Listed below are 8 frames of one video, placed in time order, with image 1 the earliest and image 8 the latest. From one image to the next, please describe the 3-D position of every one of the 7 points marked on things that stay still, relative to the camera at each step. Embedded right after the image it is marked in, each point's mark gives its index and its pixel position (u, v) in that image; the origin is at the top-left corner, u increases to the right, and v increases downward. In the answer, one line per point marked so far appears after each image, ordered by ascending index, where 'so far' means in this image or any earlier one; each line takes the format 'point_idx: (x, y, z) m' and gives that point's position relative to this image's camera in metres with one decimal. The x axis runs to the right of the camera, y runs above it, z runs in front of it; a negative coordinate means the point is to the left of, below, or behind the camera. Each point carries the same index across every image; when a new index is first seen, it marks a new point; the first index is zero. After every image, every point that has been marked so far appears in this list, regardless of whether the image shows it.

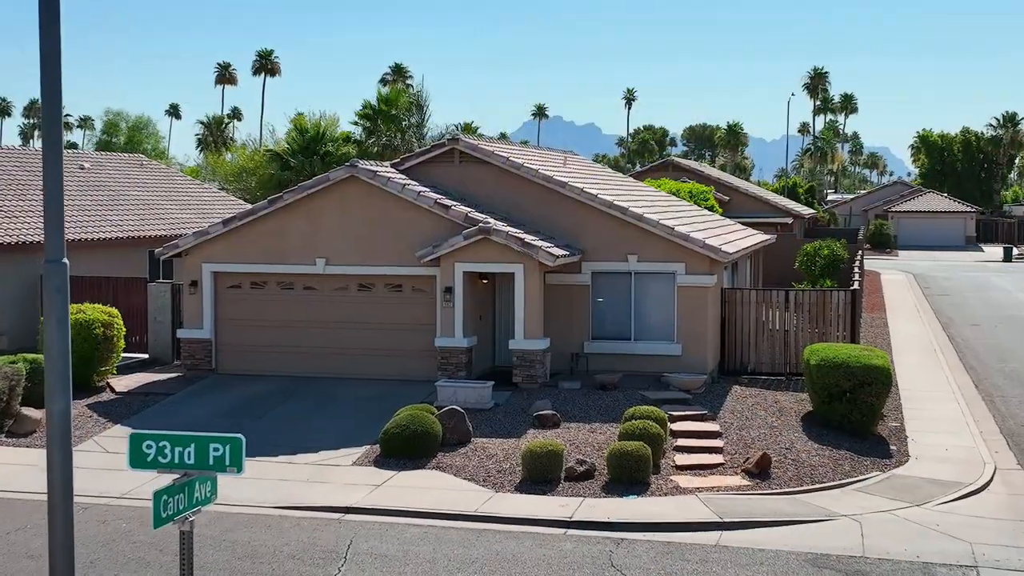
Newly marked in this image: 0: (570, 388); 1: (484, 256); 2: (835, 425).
0: (+0.8, -1.4, +19.5) m
1: (-0.4, +0.4, +19.7) m
2: (+4.1, -1.7, +18.3) m
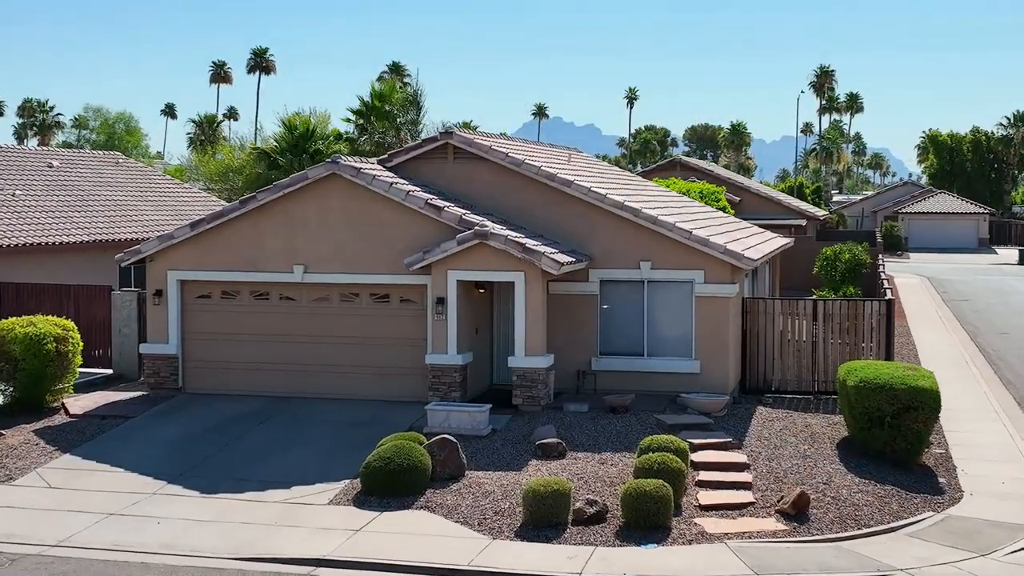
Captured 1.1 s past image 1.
0: (+0.8, -1.5, +17.5) m
1: (-0.4, +0.3, +17.6) m
2: (+4.1, -1.9, +16.2) m
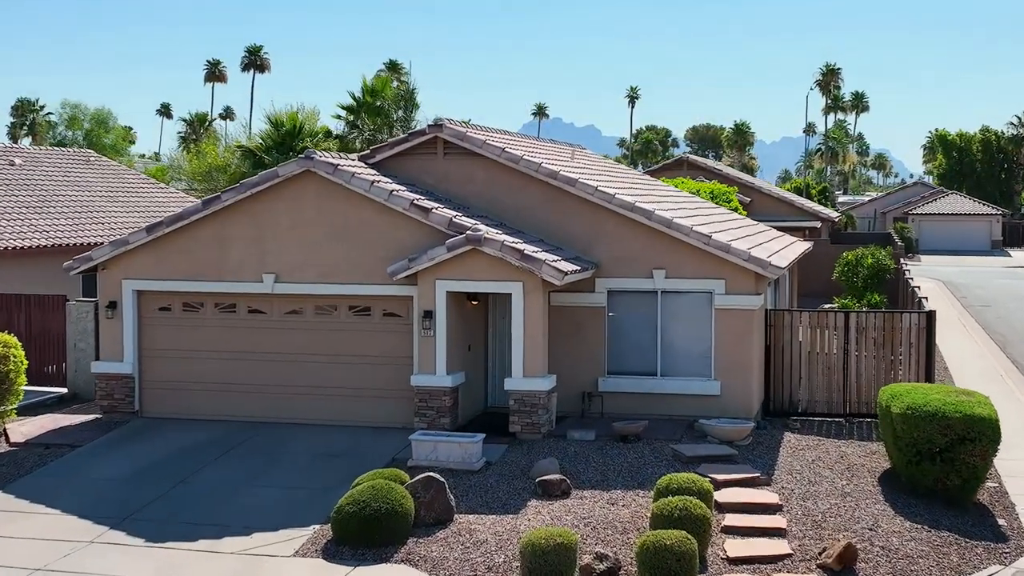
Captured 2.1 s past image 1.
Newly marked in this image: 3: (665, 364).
0: (+0.7, -1.6, +15.4) m
1: (-0.4, +0.2, +15.5) m
2: (+4.0, -2.0, +14.1) m
3: (+1.8, -0.9, +16.8) m
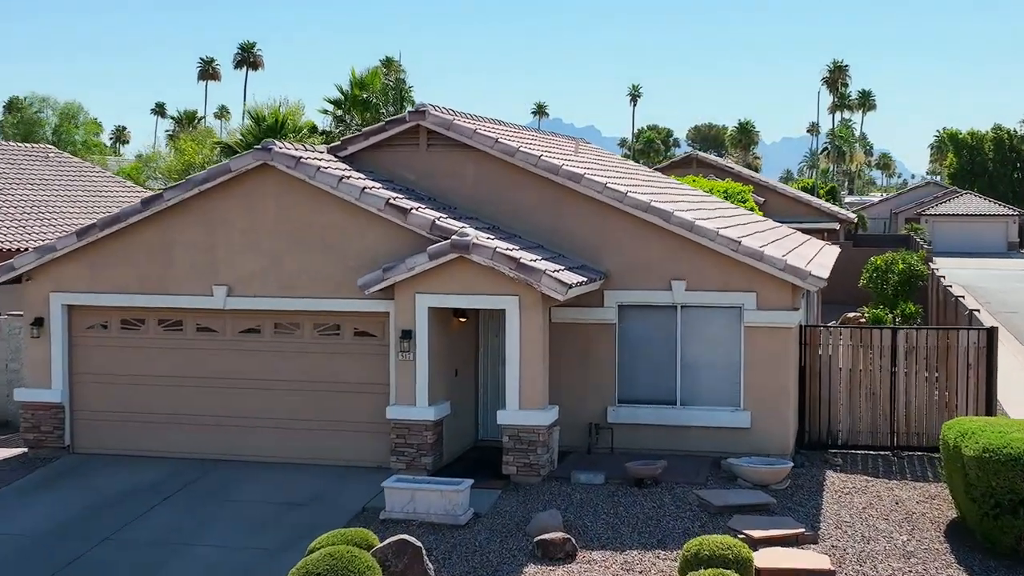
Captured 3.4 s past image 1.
0: (+0.7, -1.8, +12.9) m
1: (-0.5, 0.0, +13.1) m
2: (+4.0, -2.1, +11.7) m
3: (+1.7, -1.0, +14.4) m
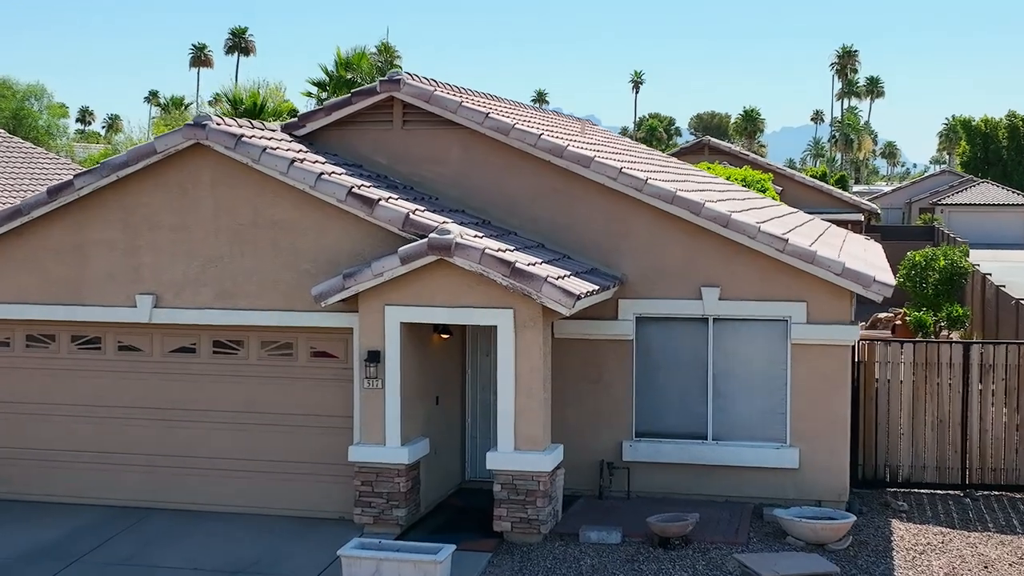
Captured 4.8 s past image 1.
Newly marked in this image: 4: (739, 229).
0: (+0.6, -1.9, +10.3) m
1: (-0.5, 0.0, +10.4) m
2: (+3.9, -2.2, +9.0) m
3: (+1.7, -1.1, +11.7) m
4: (+1.8, +0.5, +11.2) m
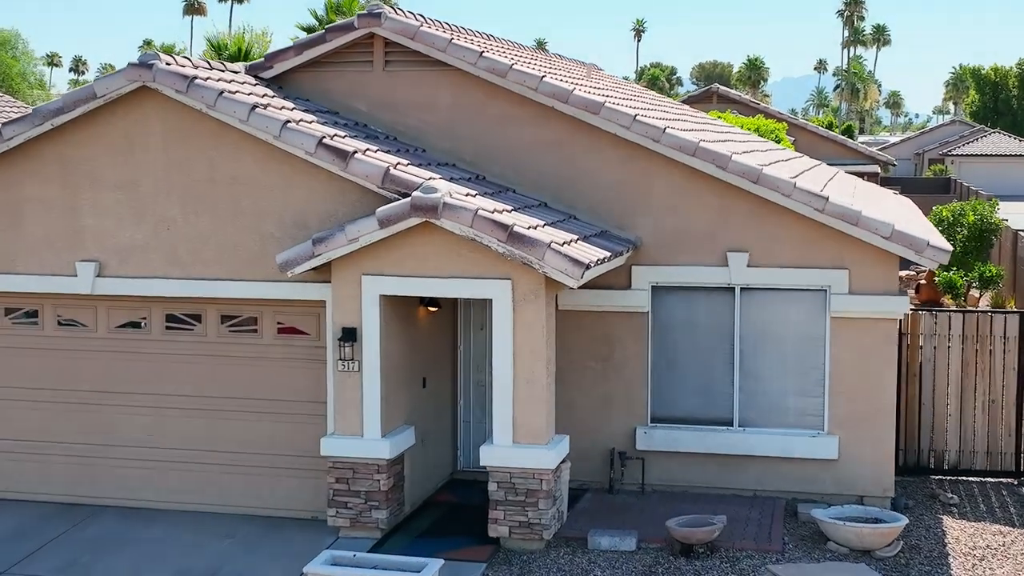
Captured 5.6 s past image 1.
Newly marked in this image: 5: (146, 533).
0: (+0.6, -1.7, +8.9) m
1: (-0.5, +0.2, +8.9) m
2: (+3.9, -2.0, +7.6) m
3: (+1.7, -0.8, +10.3) m
4: (+1.8, +0.7, +9.7) m
5: (-2.4, -1.6, +9.5) m
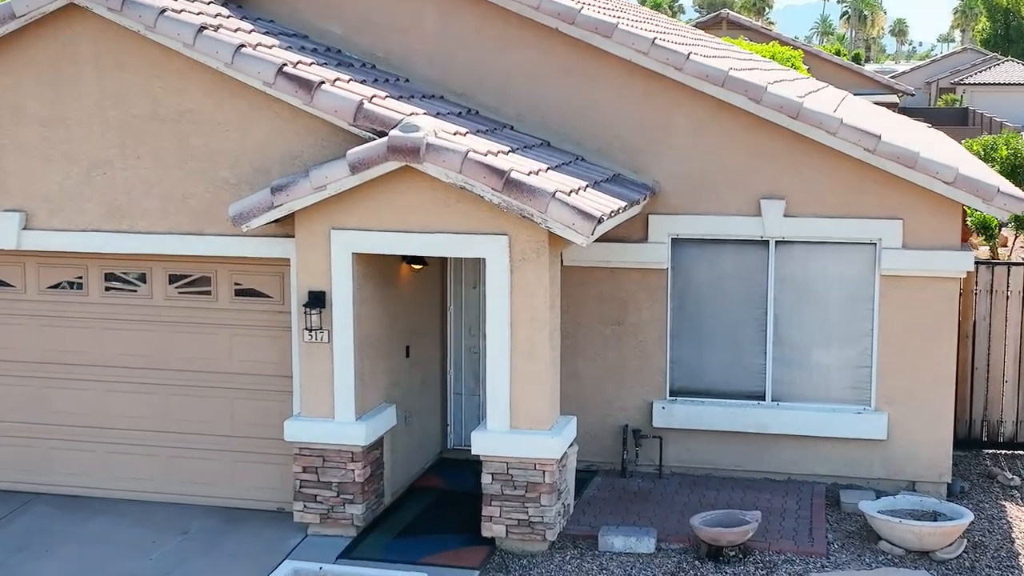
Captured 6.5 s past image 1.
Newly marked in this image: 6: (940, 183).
0: (+0.6, -1.4, +7.5) m
1: (-0.5, +0.4, +7.5) m
2: (+3.9, -1.9, +6.3) m
3: (+1.6, -0.6, +8.9) m
4: (+1.7, +0.9, +8.3) m
5: (-2.4, -1.4, +8.2) m
6: (+2.4, +0.6, +8.1) m
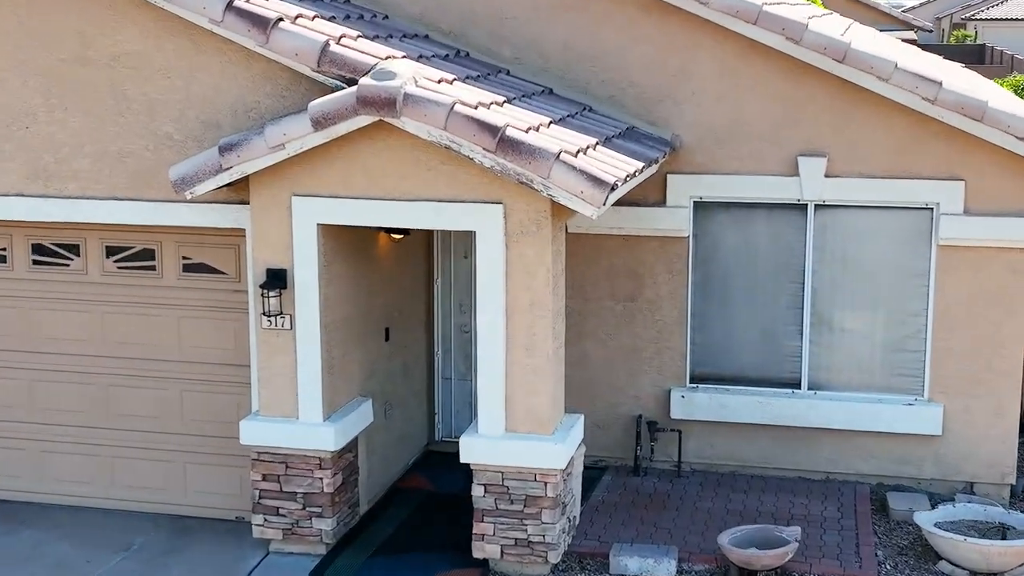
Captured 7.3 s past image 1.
0: (+0.6, -1.3, +6.4) m
1: (-0.6, +0.5, +6.3) m
2: (+3.9, -1.8, +5.2) m
3: (+1.6, -0.4, +7.7) m
4: (+1.7, +1.1, +7.0) m
5: (-2.4, -1.2, +7.0) m
6: (+2.4, +0.7, +6.9) m
